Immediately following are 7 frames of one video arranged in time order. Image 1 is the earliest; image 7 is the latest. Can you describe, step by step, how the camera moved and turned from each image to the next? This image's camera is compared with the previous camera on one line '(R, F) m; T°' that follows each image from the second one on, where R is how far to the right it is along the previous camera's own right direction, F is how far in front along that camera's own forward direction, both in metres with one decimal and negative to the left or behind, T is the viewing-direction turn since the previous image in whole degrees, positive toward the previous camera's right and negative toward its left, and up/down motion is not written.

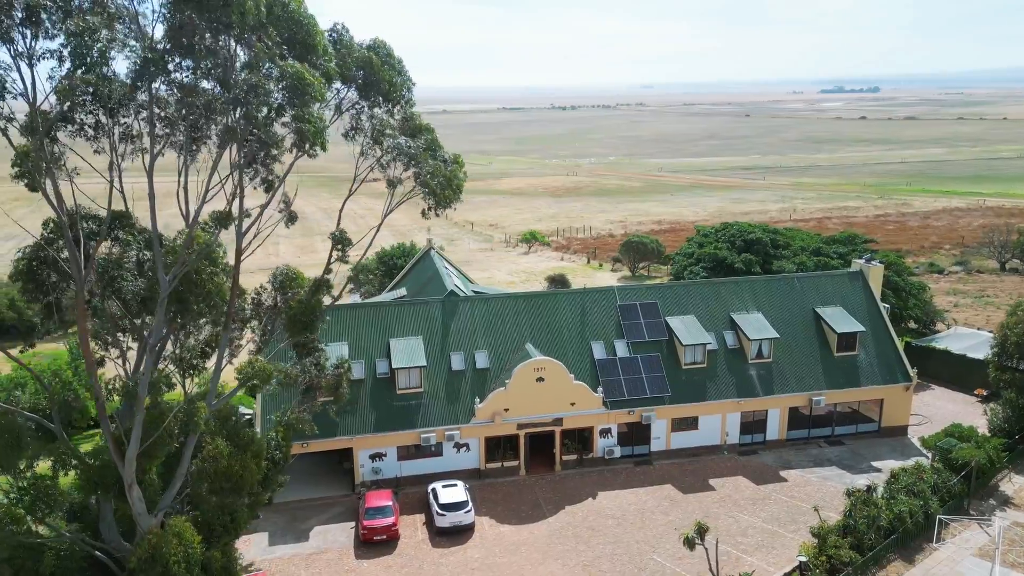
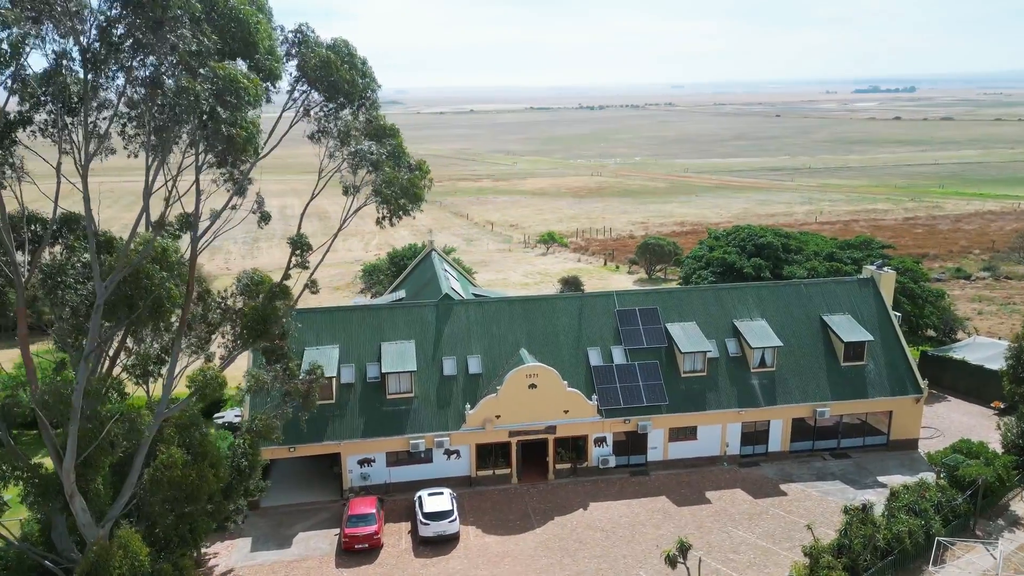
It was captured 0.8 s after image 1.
(+1.4, +0.7) m; -2°
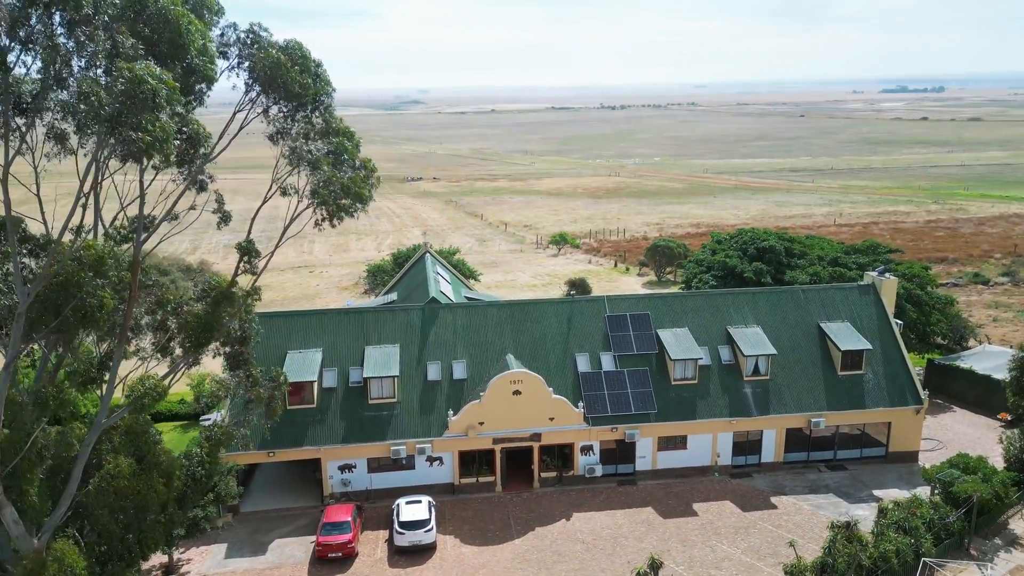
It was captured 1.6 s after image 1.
(+1.4, +0.6) m; -2°
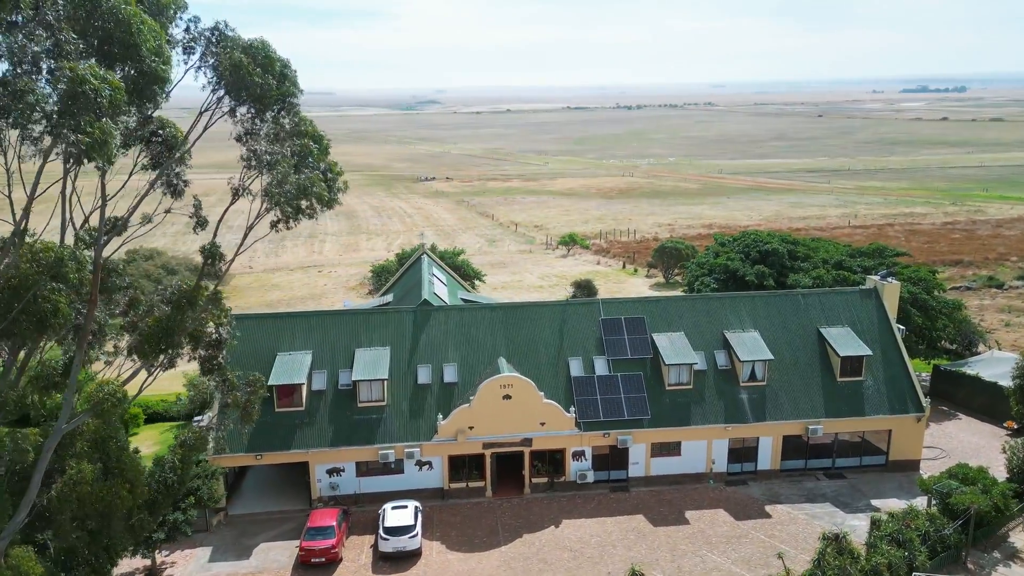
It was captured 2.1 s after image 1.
(+1.0, +0.4) m; -1°
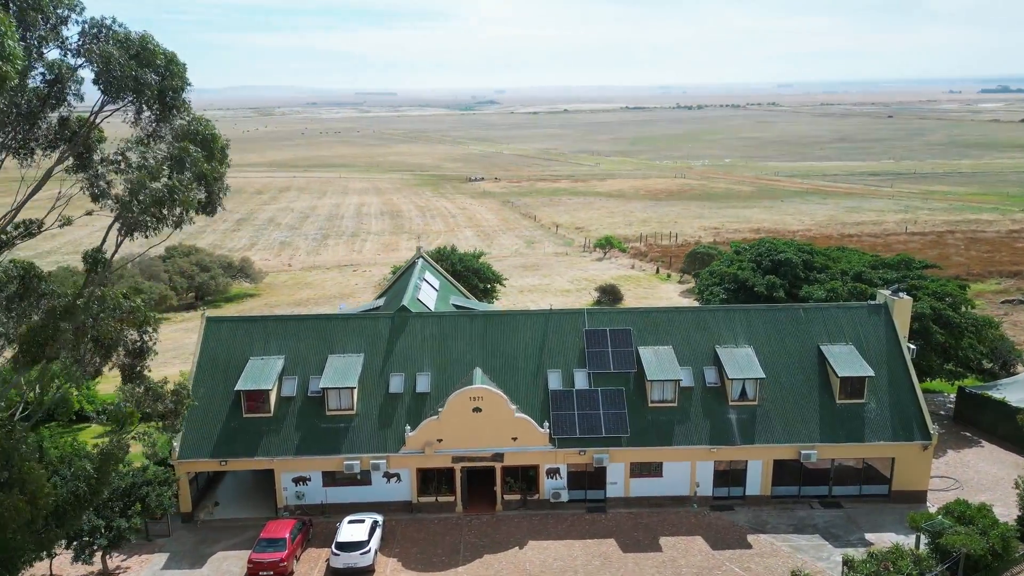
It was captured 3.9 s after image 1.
(+3.1, +1.3) m; -4°
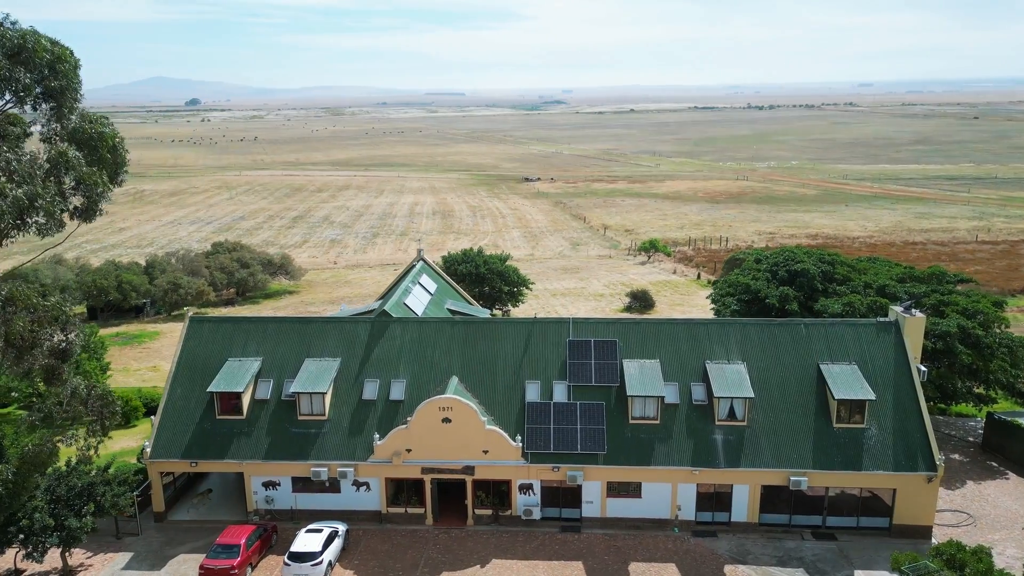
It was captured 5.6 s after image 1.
(+3.3, +1.2) m; -5°
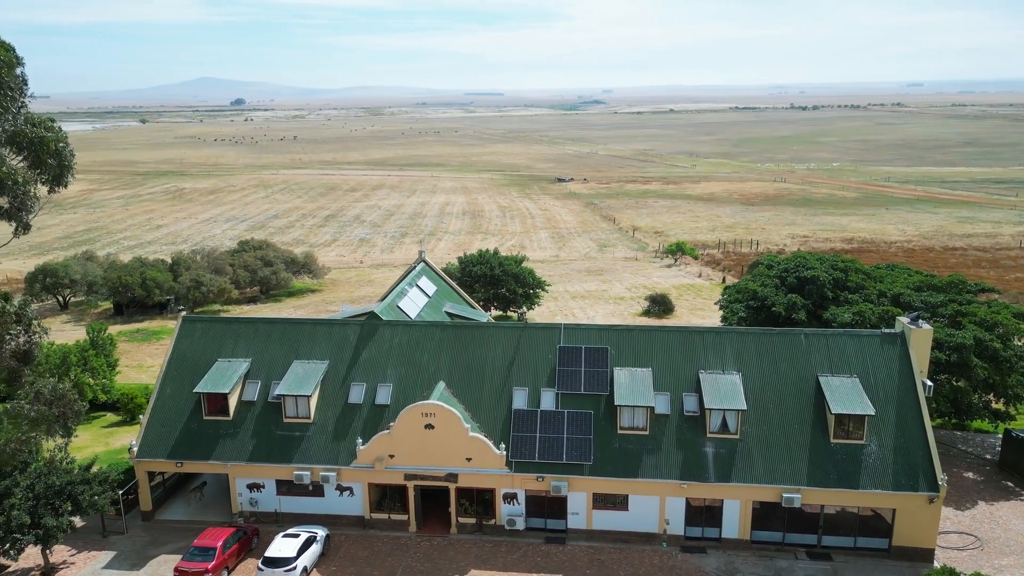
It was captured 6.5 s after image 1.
(+1.8, +0.6) m; -3°
